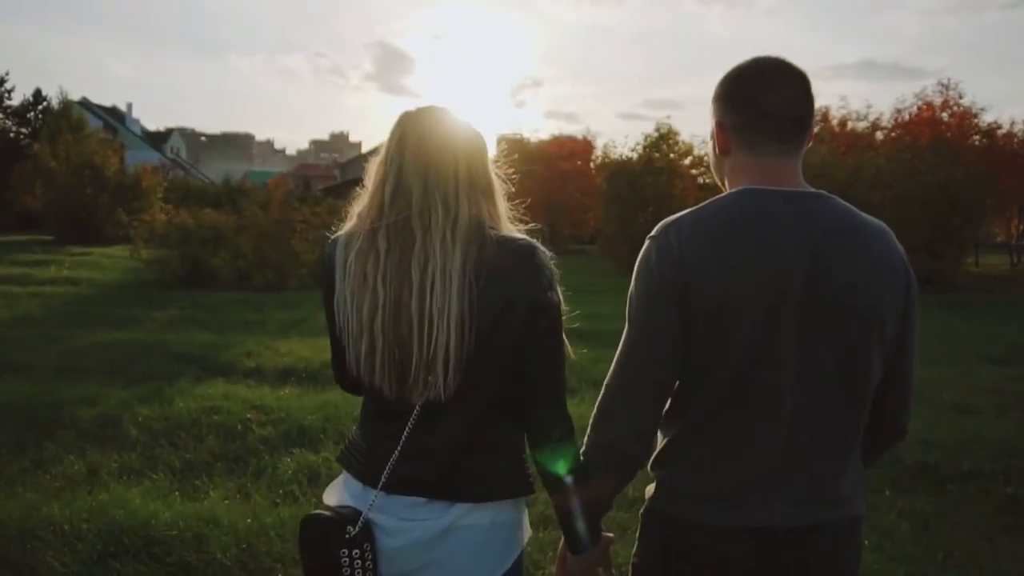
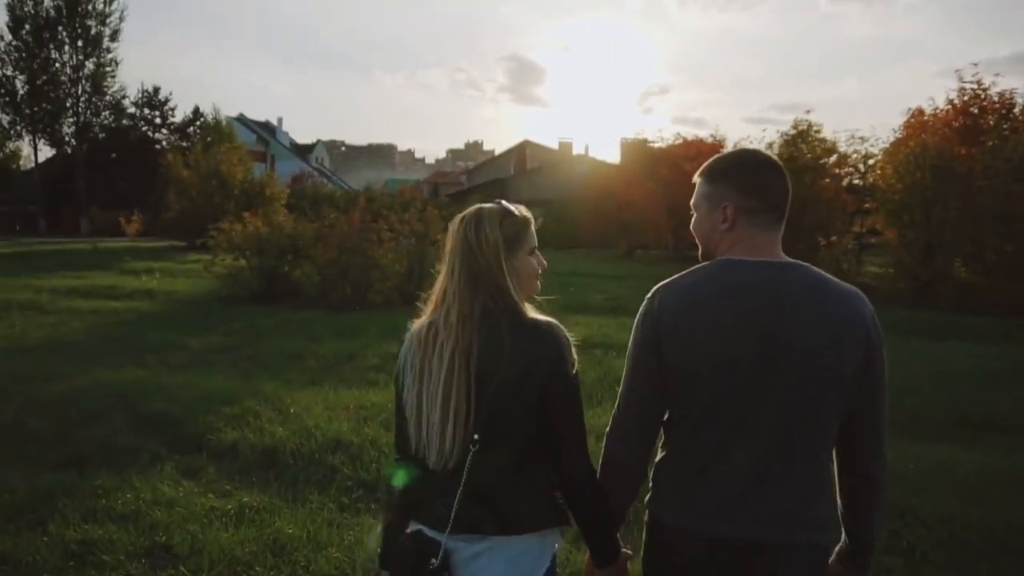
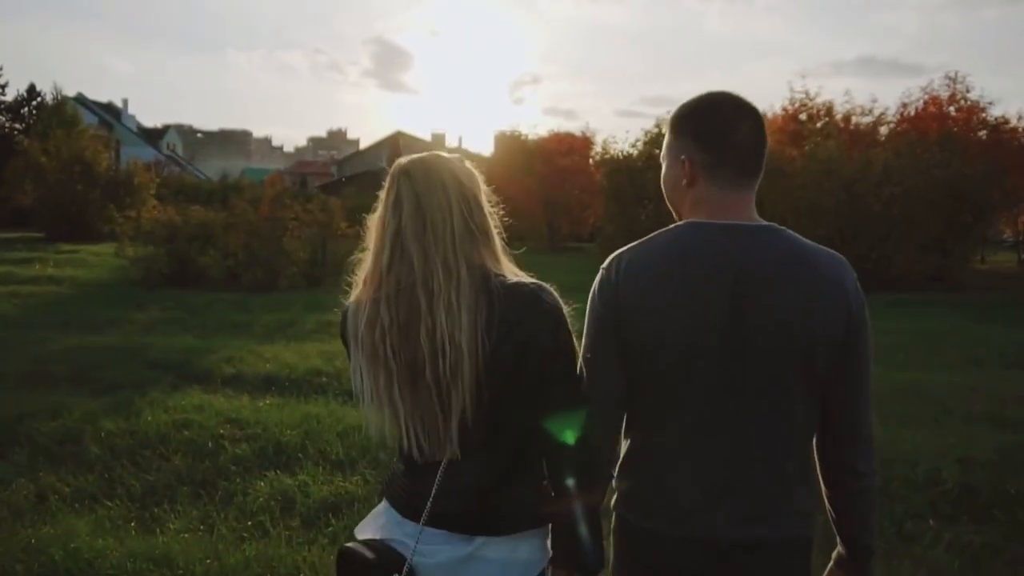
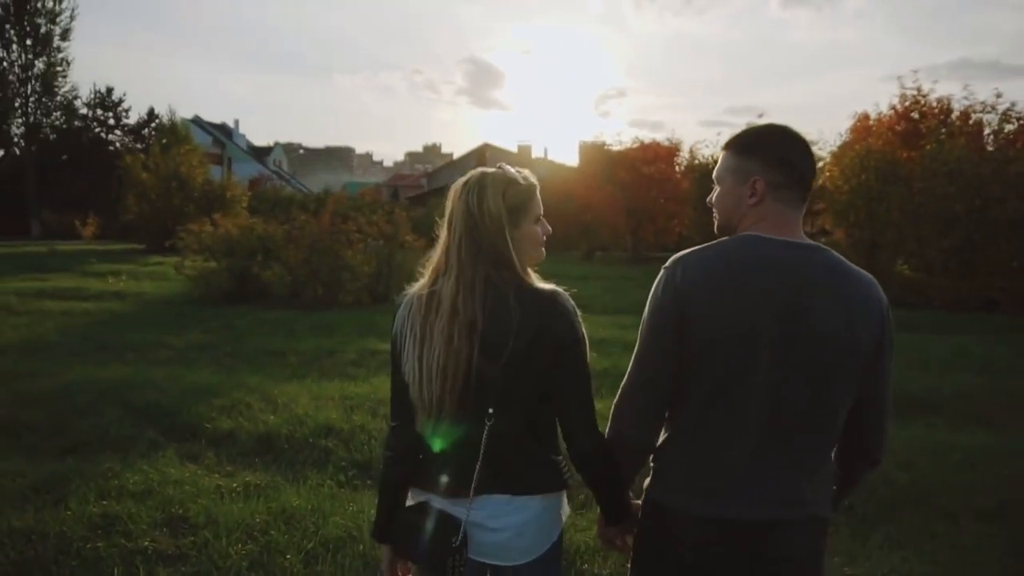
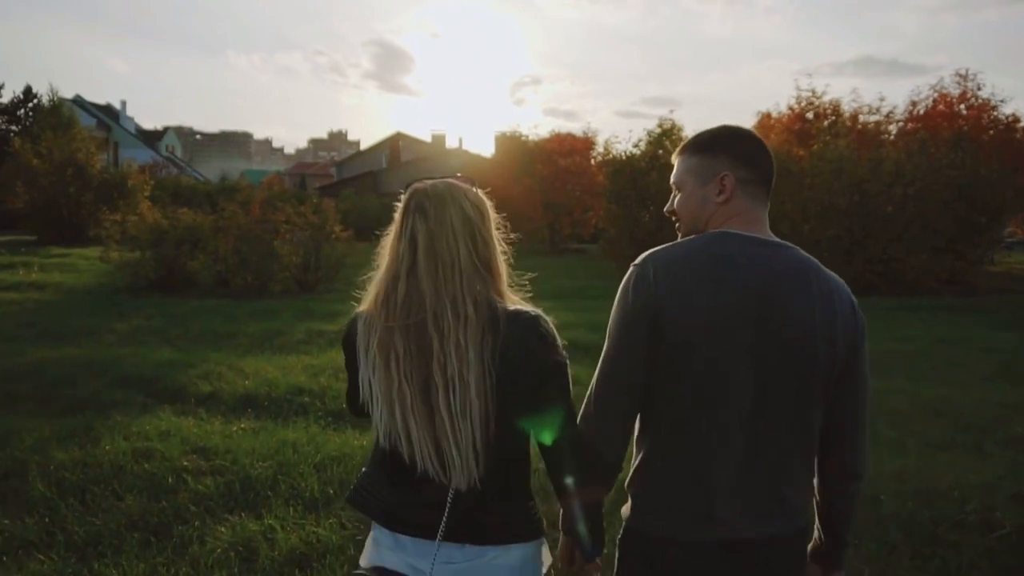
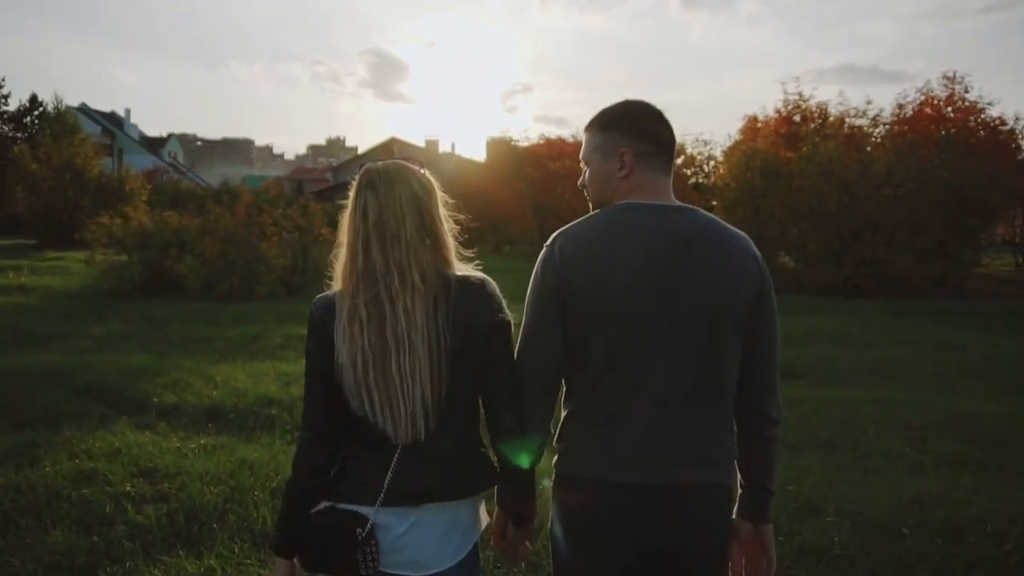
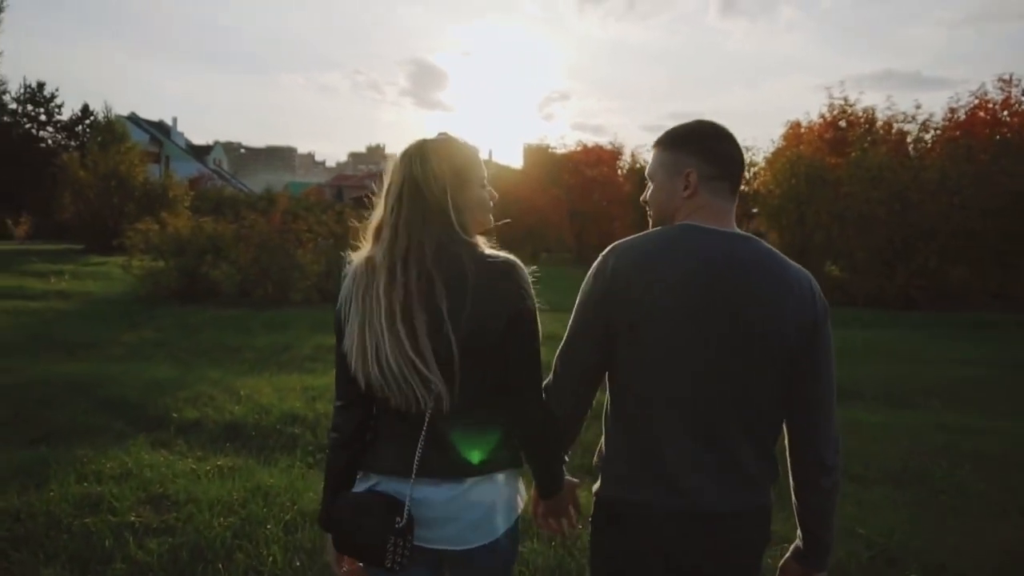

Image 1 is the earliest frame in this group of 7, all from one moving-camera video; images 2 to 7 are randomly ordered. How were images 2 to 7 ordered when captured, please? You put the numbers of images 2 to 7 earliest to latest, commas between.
3, 5, 6, 7, 4, 2
